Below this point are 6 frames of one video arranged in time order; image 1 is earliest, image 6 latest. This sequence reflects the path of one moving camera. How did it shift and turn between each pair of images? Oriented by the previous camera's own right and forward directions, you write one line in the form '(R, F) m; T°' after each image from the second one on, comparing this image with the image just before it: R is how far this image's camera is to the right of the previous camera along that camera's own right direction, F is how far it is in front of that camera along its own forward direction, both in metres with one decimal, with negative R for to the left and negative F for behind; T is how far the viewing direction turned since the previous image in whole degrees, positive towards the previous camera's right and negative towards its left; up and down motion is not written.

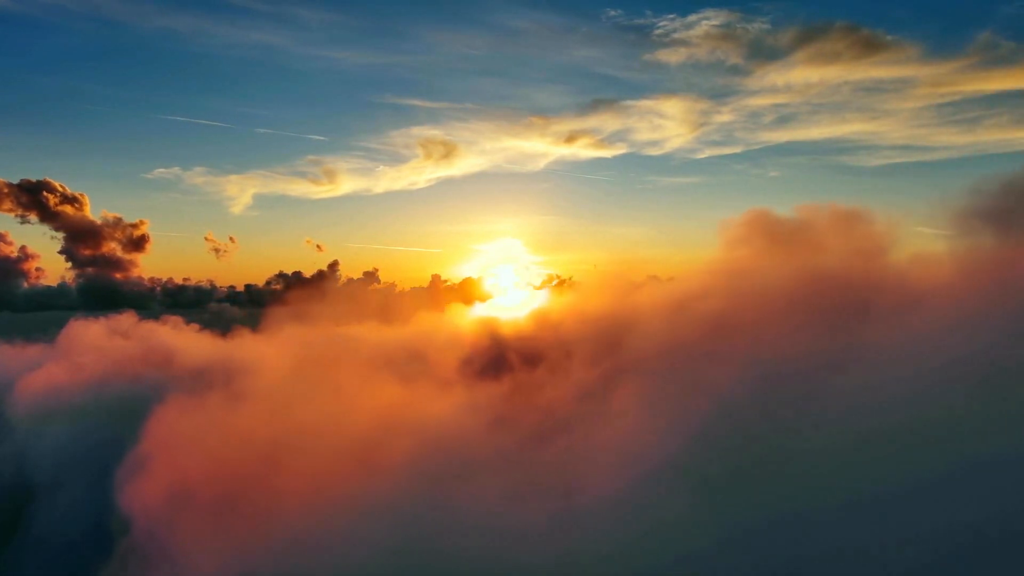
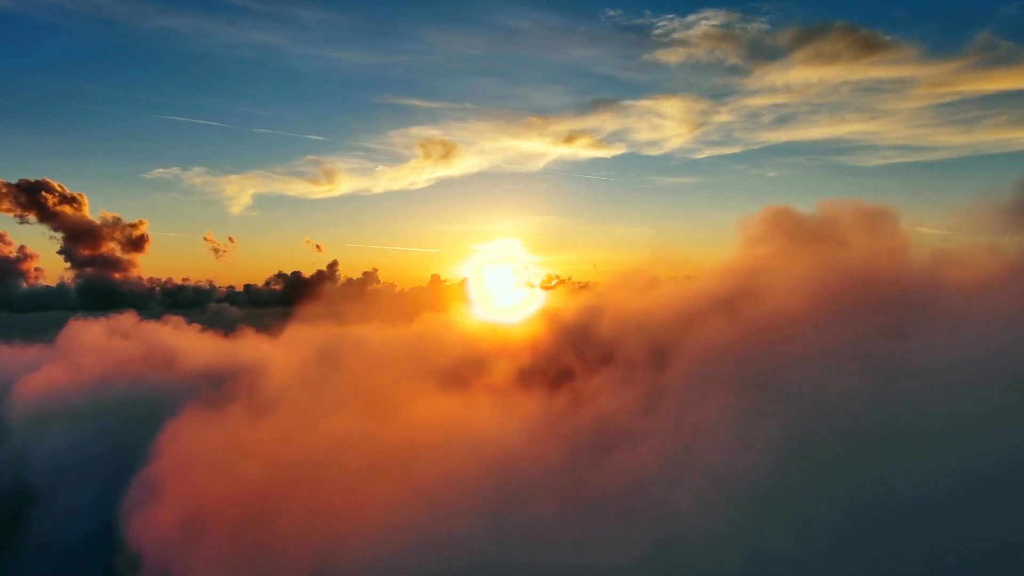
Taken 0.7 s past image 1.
(-5.1, +6.3) m; 0°
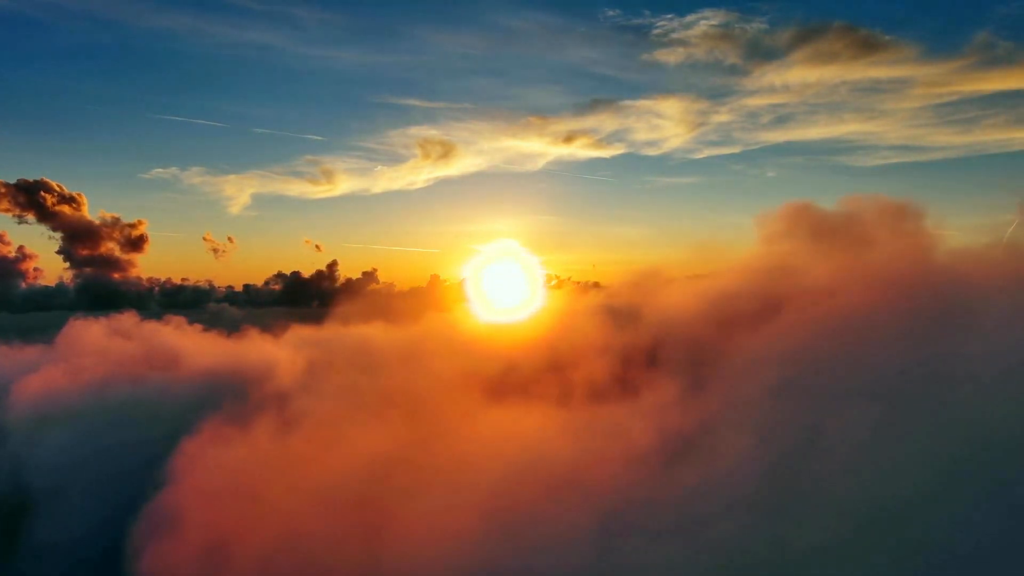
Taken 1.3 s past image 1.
(-6.3, +5.2) m; 0°
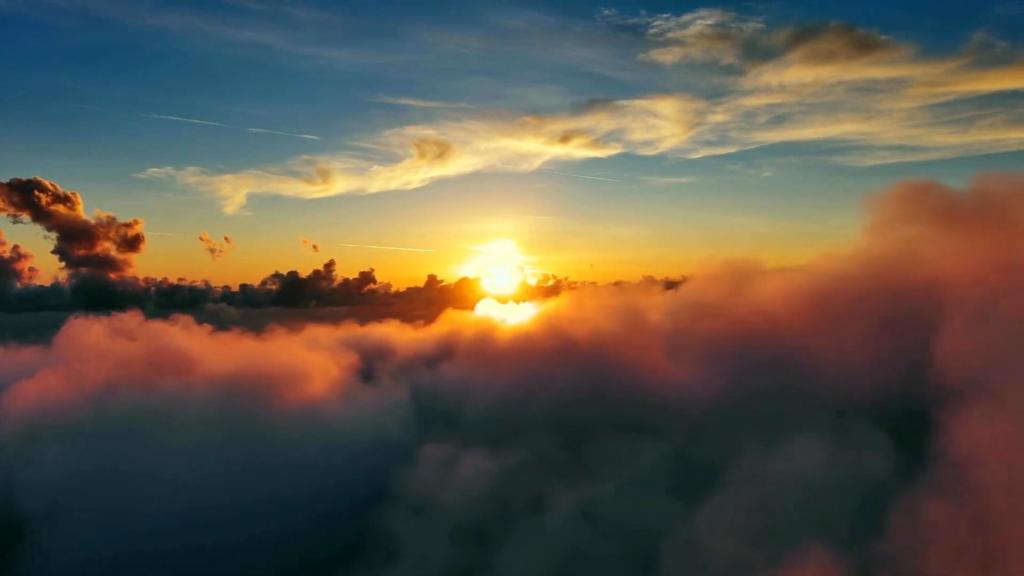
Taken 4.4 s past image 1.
(-28.2, +28.4) m; 0°
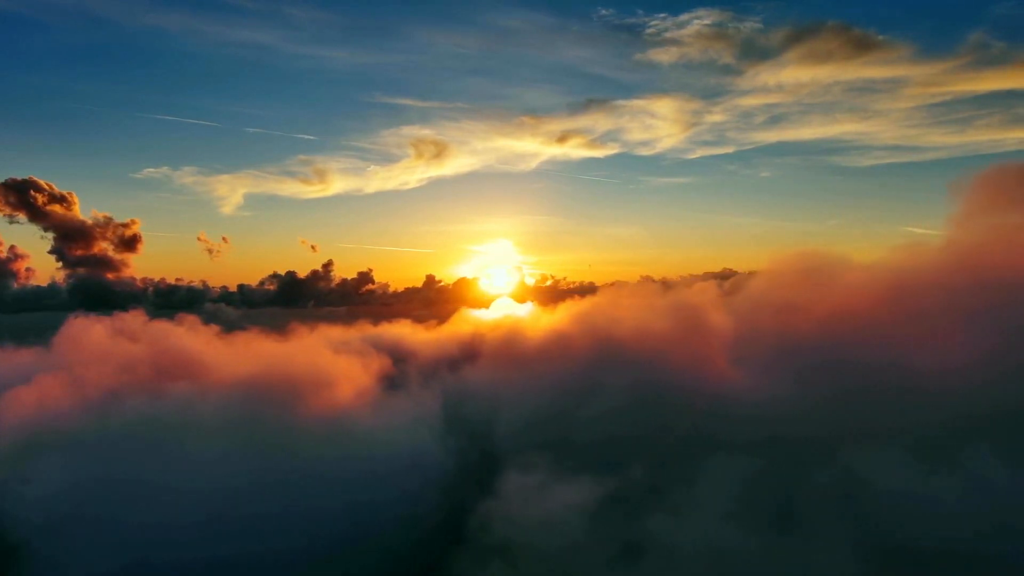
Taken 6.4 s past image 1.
(-19.9, +18.4) m; 0°
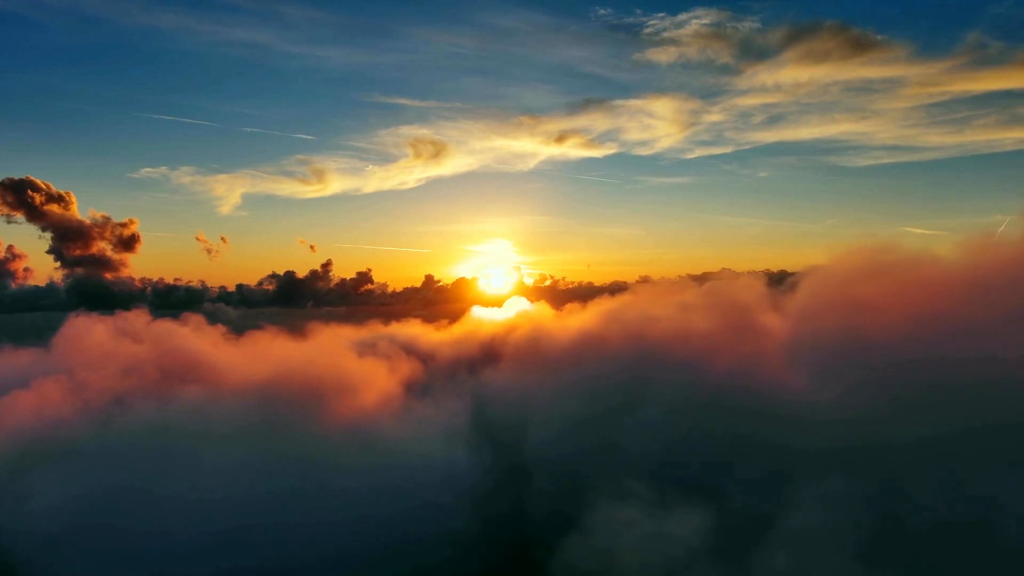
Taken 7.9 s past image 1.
(-15.3, +13.4) m; 0°
